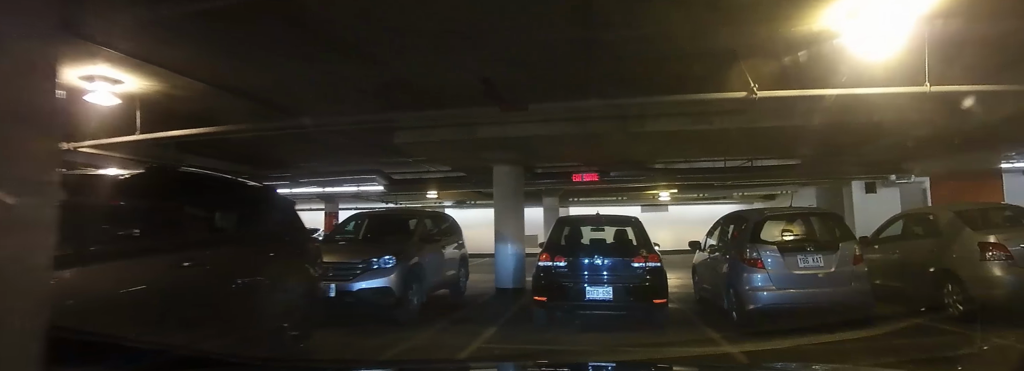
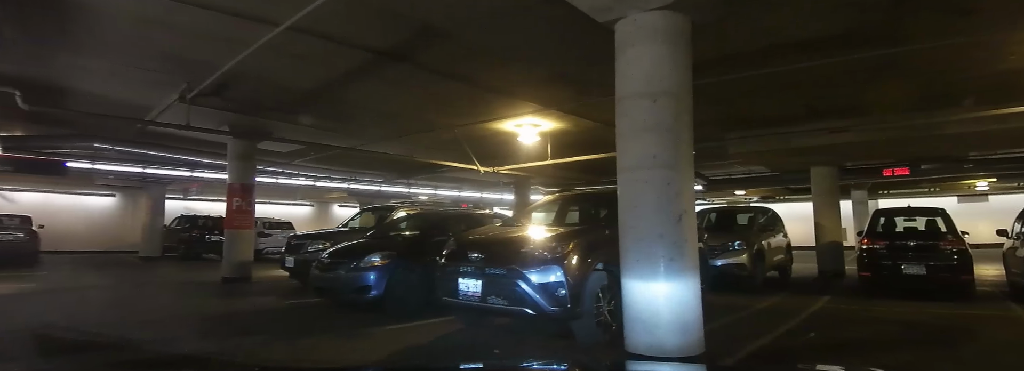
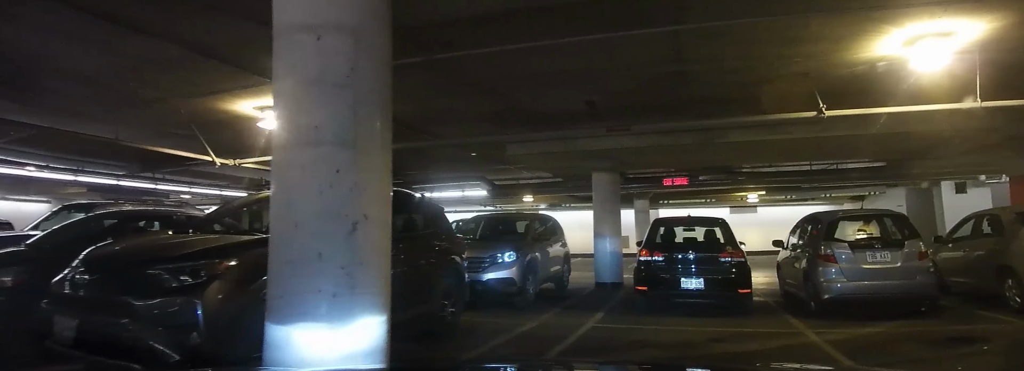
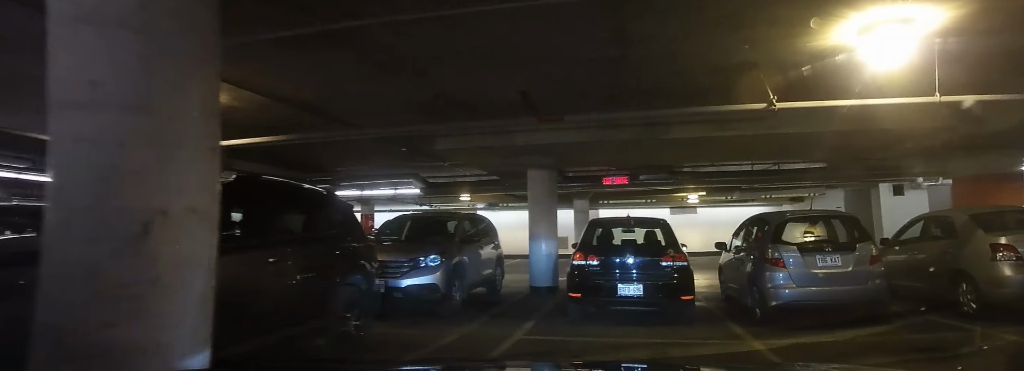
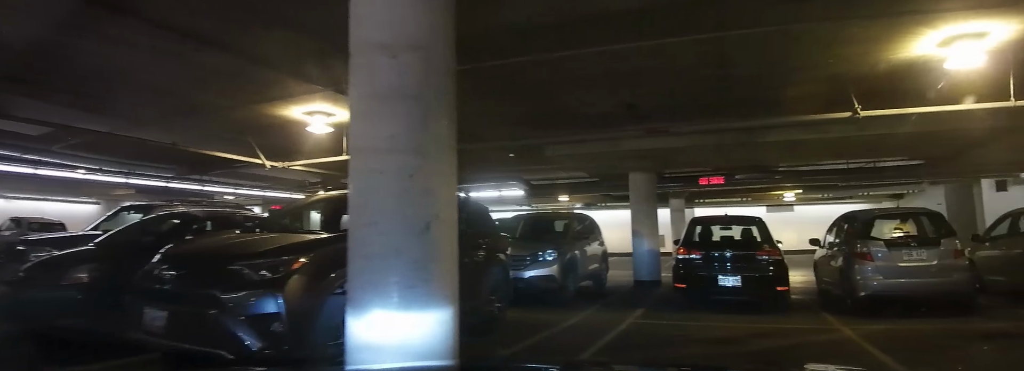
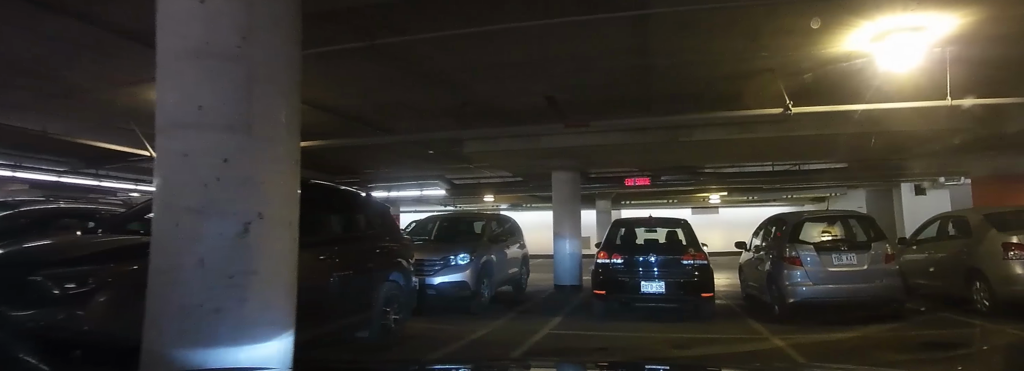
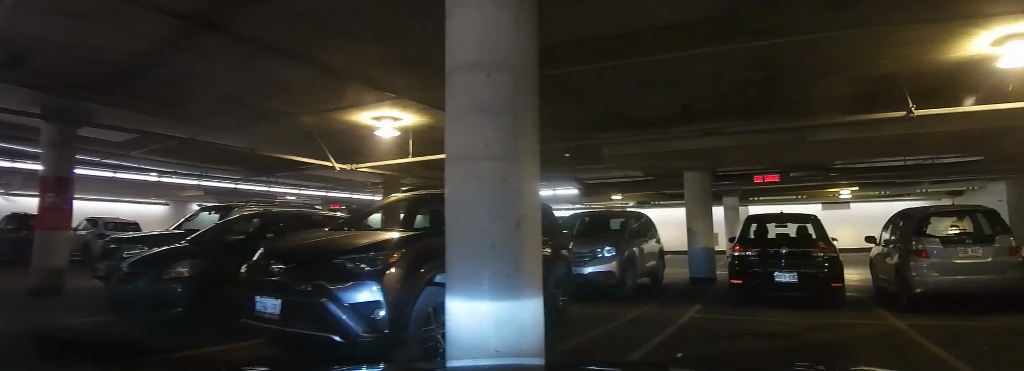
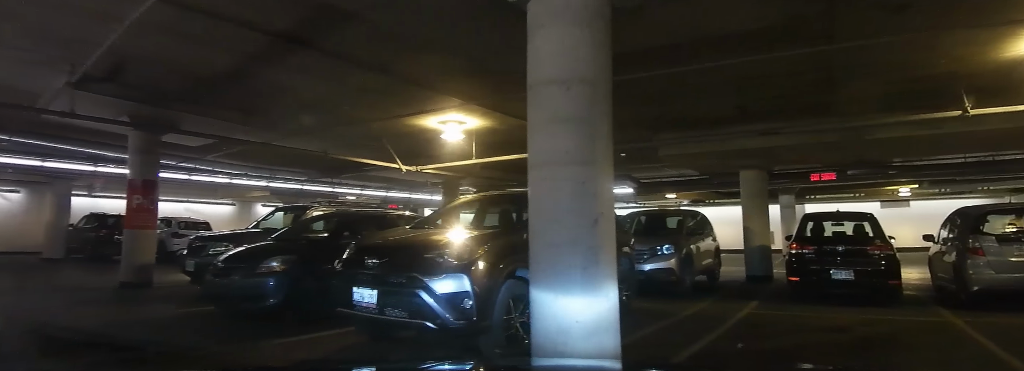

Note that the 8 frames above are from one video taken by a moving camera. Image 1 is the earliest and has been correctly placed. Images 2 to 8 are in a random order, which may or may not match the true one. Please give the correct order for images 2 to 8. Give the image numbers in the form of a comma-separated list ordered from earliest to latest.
4, 6, 3, 5, 7, 8, 2
